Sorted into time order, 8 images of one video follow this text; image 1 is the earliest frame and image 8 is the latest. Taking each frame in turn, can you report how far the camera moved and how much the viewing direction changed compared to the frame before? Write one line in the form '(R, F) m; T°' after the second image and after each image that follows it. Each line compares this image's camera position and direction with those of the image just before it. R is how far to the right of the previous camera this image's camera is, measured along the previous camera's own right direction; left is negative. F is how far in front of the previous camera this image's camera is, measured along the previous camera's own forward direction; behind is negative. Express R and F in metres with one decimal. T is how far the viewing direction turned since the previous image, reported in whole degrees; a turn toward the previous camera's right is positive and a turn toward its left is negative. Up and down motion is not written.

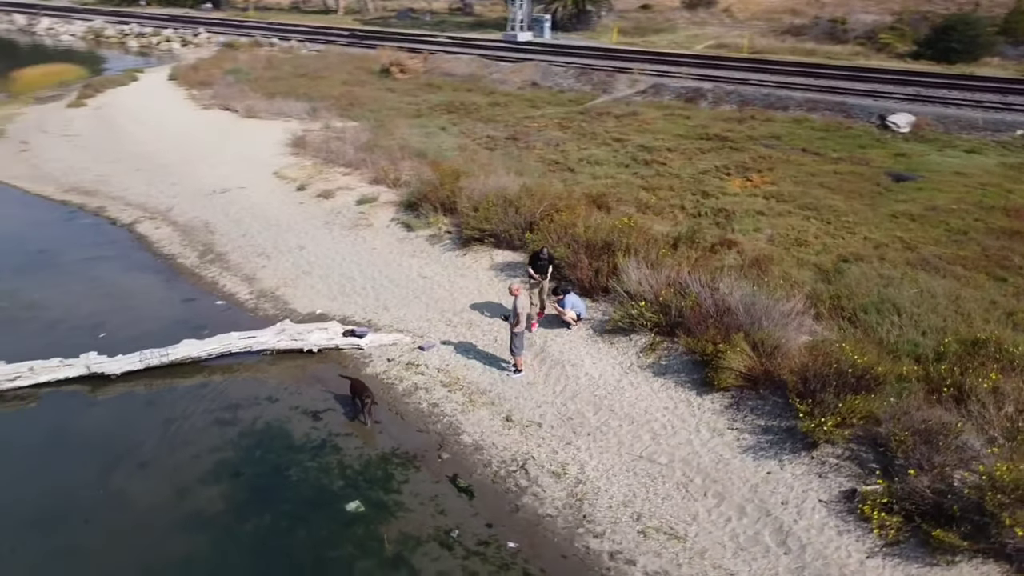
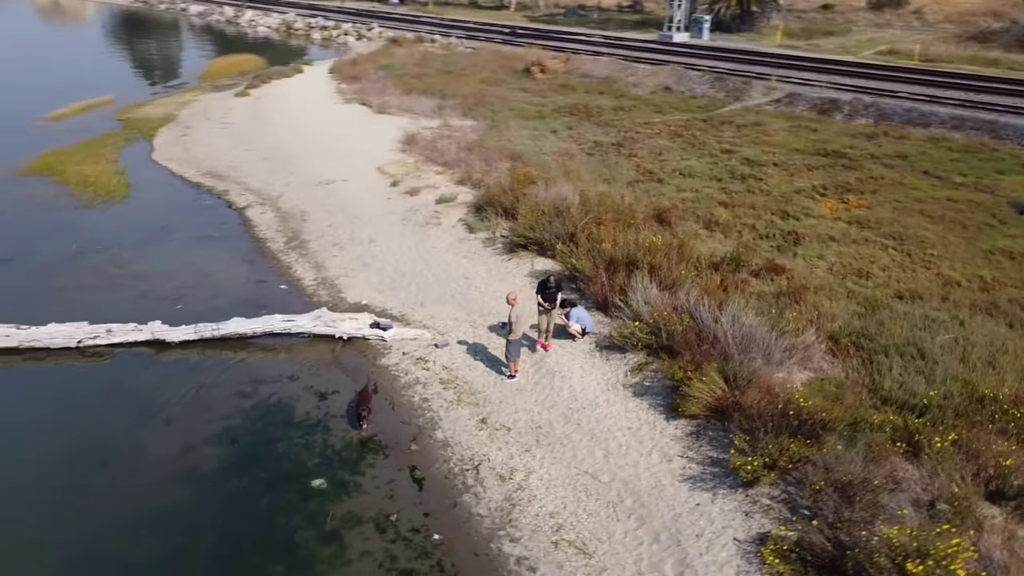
(+2.8, -0.3) m; -12°
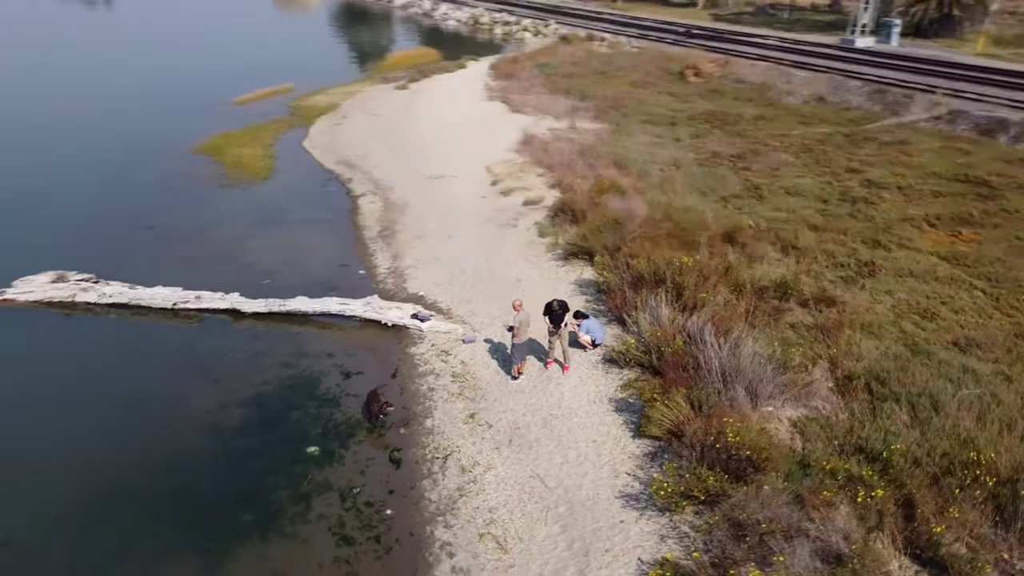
(+3.0, -0.4) m; -13°
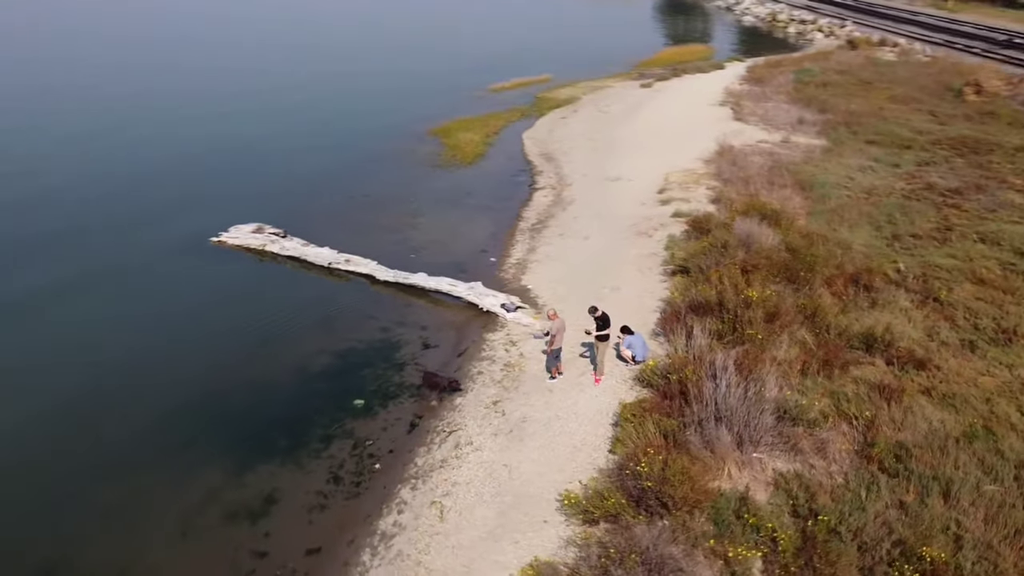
(+4.4, -0.3) m; -21°
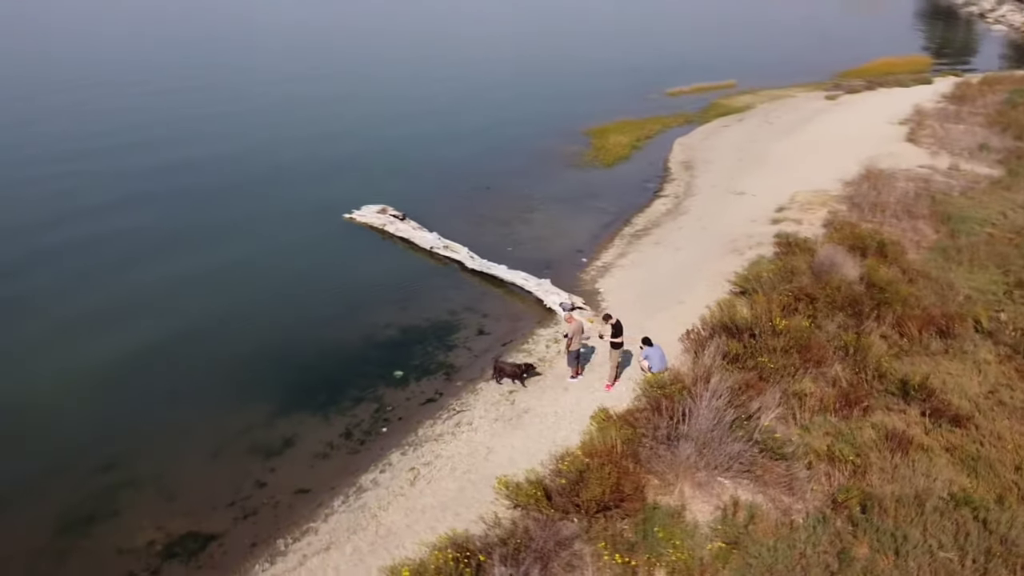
(+3.6, -0.5) m; -15°
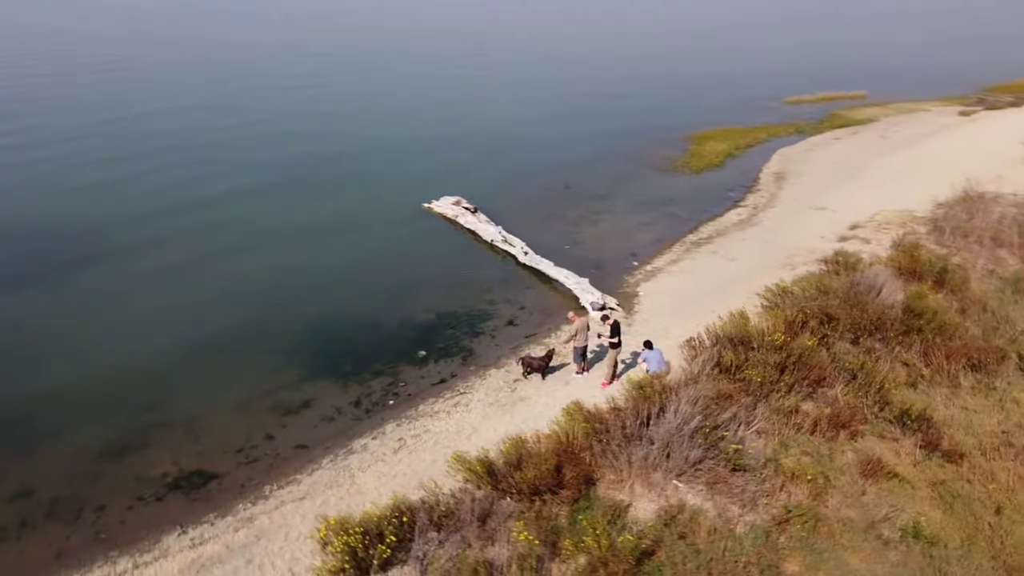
(+2.7, -0.5) m; -10°
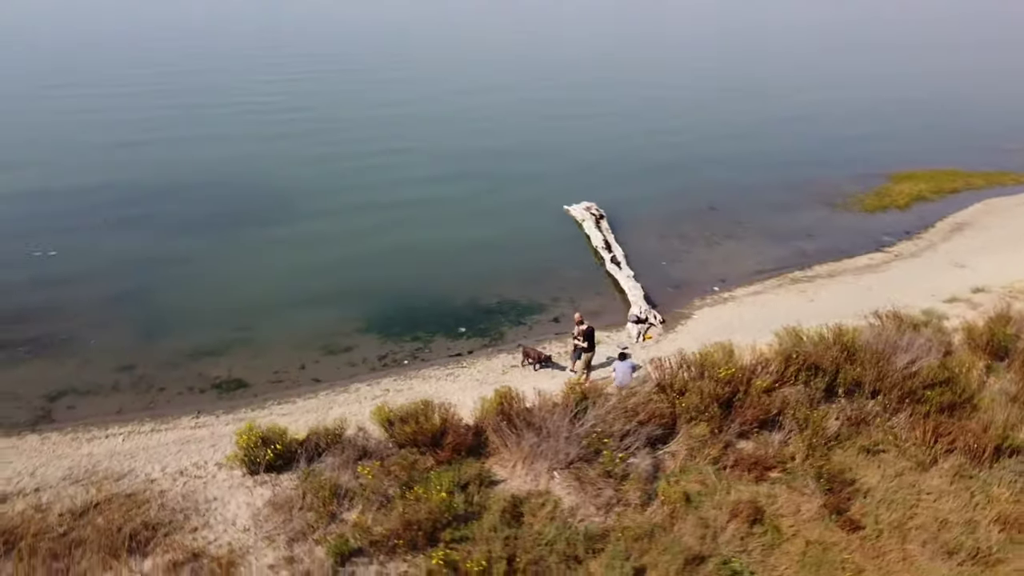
(+6.3, -0.7) m; -21°
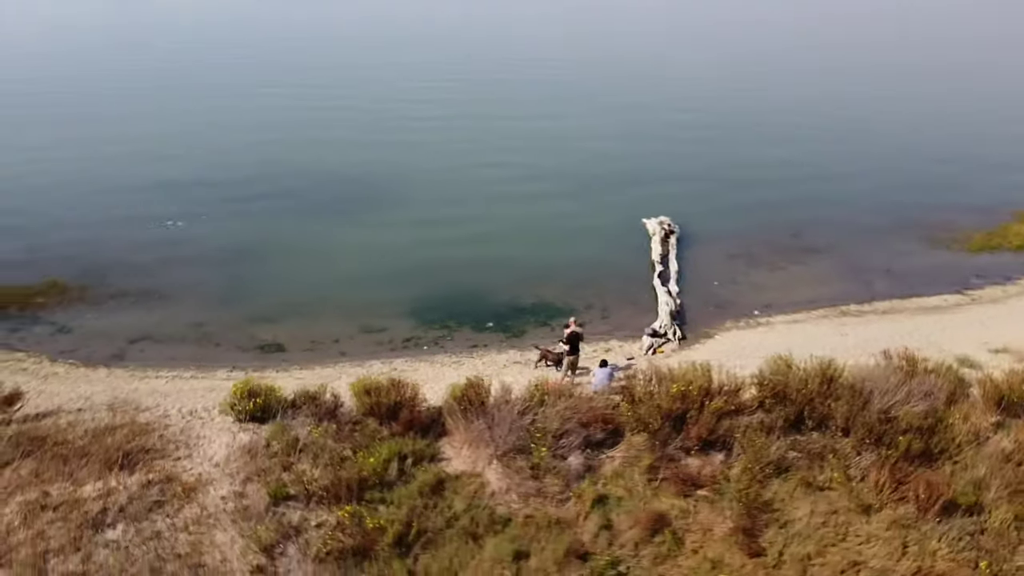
(+4.0, -0.7) m; -13°
